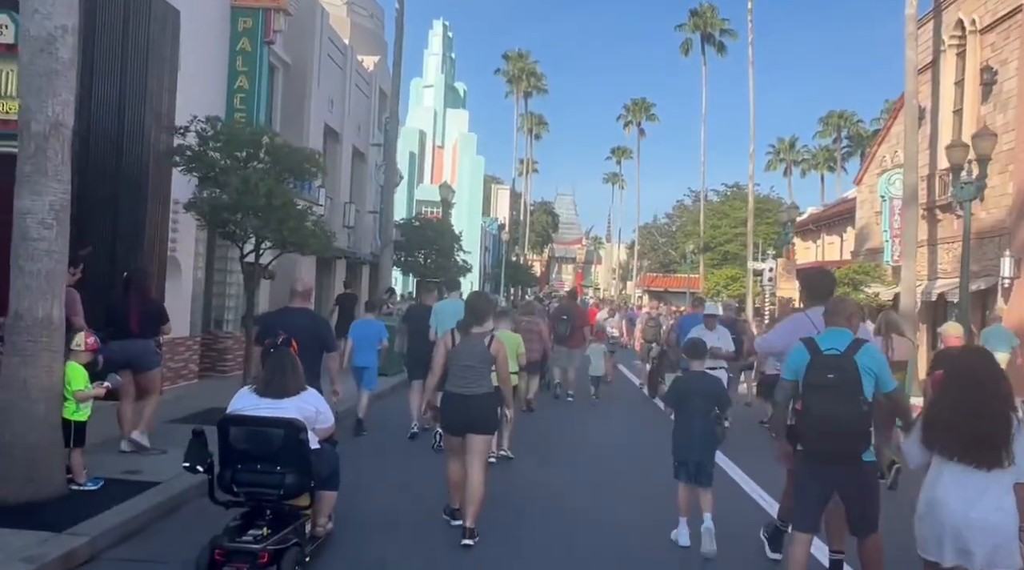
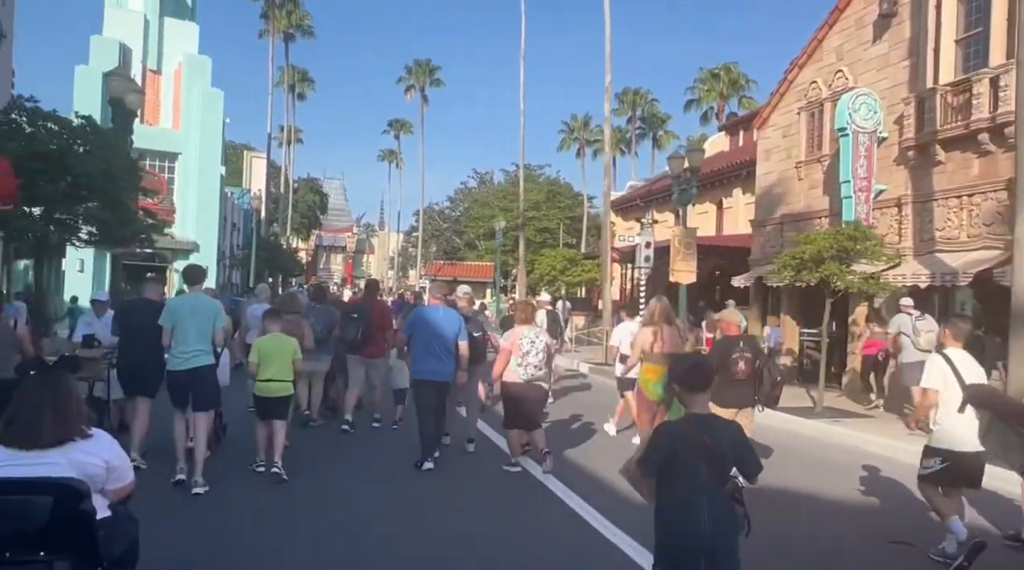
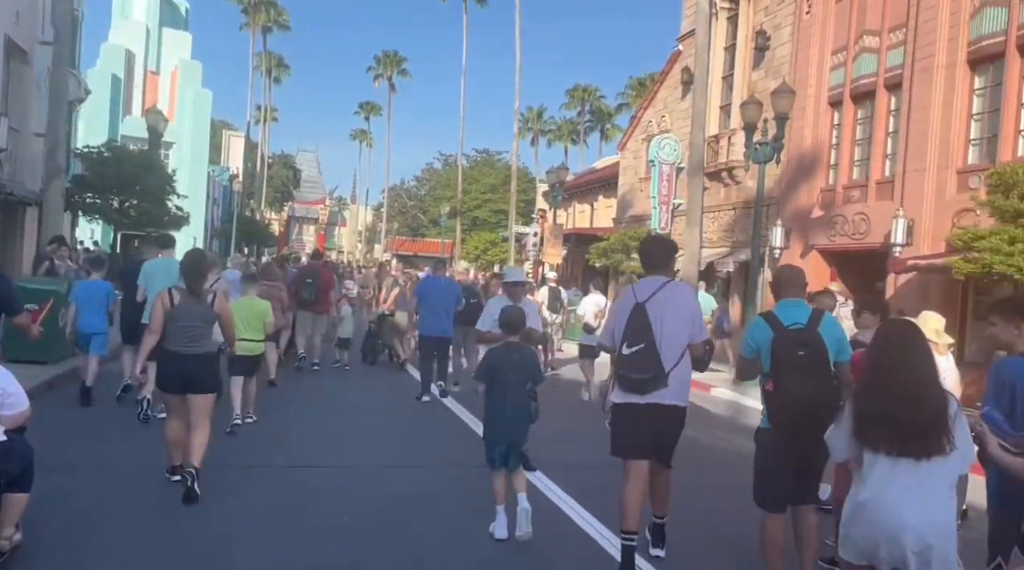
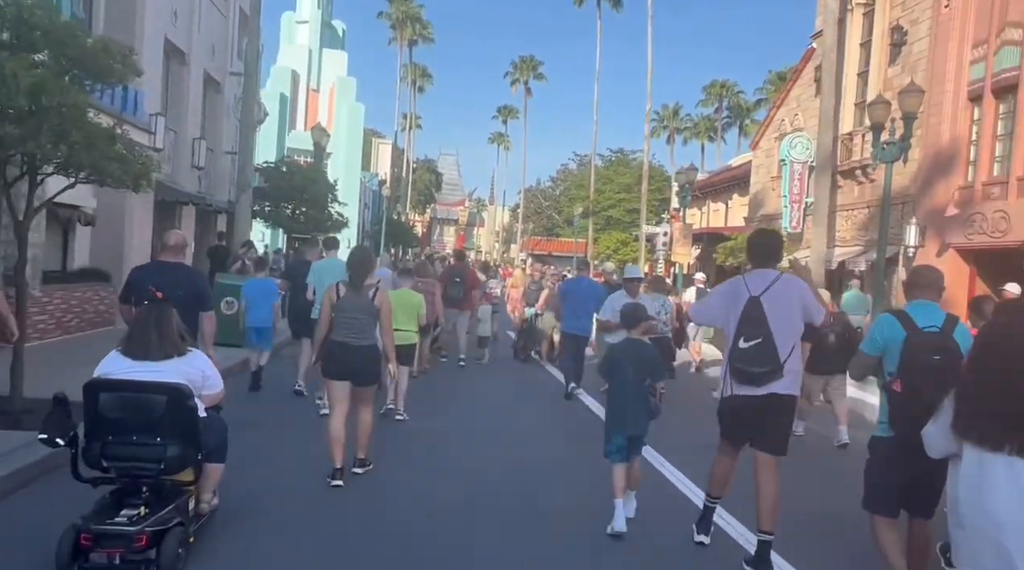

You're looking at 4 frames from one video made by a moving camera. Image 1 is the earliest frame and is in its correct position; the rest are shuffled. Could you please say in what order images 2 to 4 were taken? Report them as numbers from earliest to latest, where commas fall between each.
4, 3, 2
